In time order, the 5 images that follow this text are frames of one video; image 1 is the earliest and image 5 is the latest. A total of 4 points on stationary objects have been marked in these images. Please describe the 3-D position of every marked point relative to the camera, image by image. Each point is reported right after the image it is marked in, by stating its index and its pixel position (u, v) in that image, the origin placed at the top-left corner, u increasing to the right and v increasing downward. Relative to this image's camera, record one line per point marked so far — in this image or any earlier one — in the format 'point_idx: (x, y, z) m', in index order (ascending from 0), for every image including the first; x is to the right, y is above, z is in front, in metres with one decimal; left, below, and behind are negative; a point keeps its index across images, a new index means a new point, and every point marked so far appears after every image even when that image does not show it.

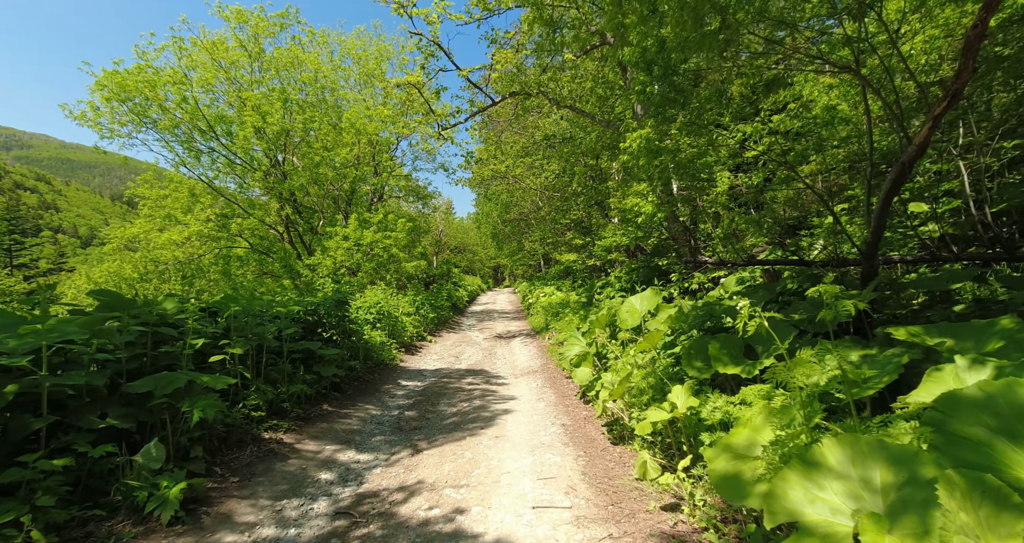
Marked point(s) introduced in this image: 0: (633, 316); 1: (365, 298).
0: (+1.5, -0.5, +5.2) m
1: (-3.2, -0.6, +9.5) m
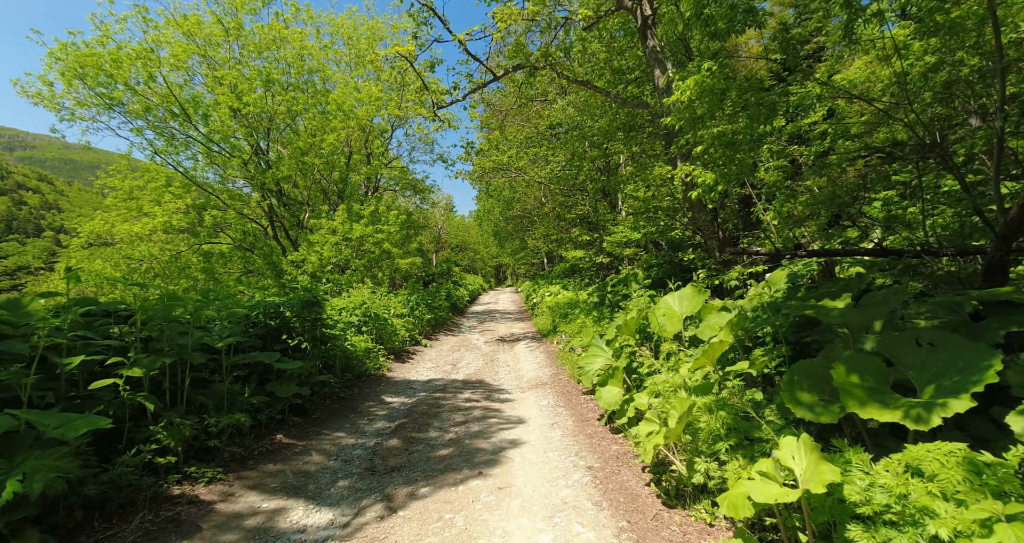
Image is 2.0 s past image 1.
0: (+1.5, -0.5, +4.1) m
1: (-3.1, -0.5, +8.4) m
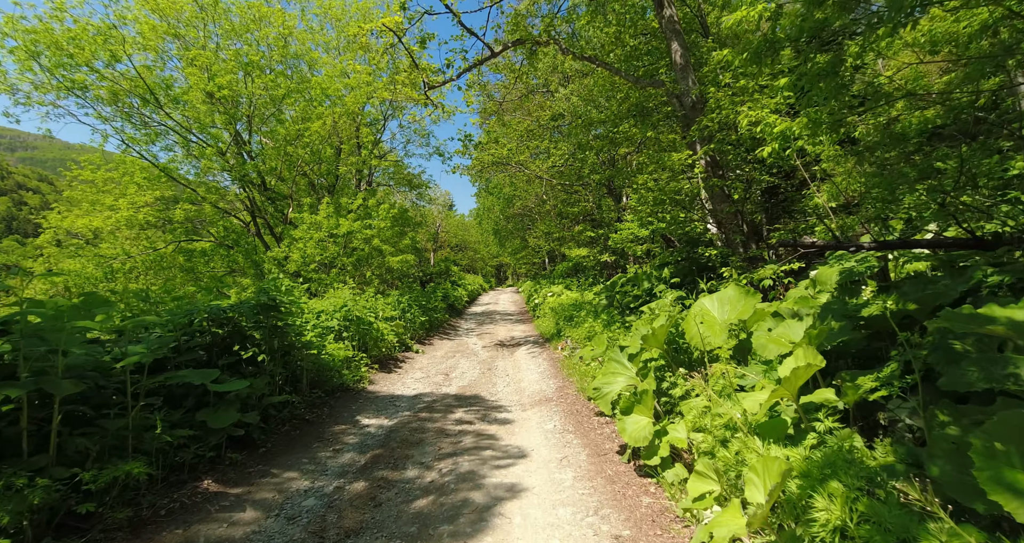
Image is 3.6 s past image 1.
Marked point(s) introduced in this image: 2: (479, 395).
0: (+1.5, -0.4, +3.2) m
1: (-3.1, -0.5, +7.5) m
2: (-0.5, -1.7, +5.9) m
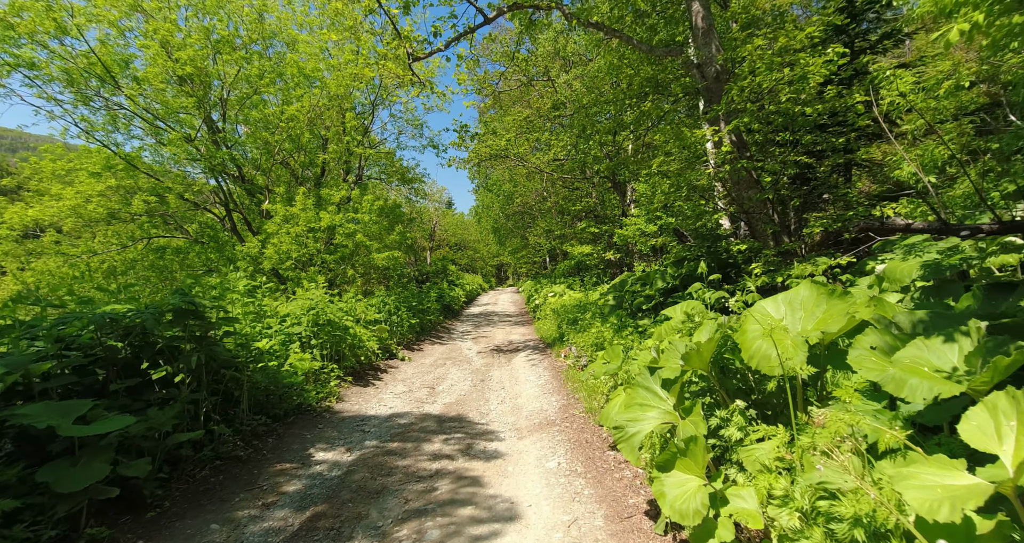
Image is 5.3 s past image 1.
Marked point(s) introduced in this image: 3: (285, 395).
0: (+1.5, -0.4, +2.3) m
1: (-3.2, -0.4, +6.6) m
2: (-0.5, -1.6, +4.9) m
3: (-2.4, -1.3, +4.5) m
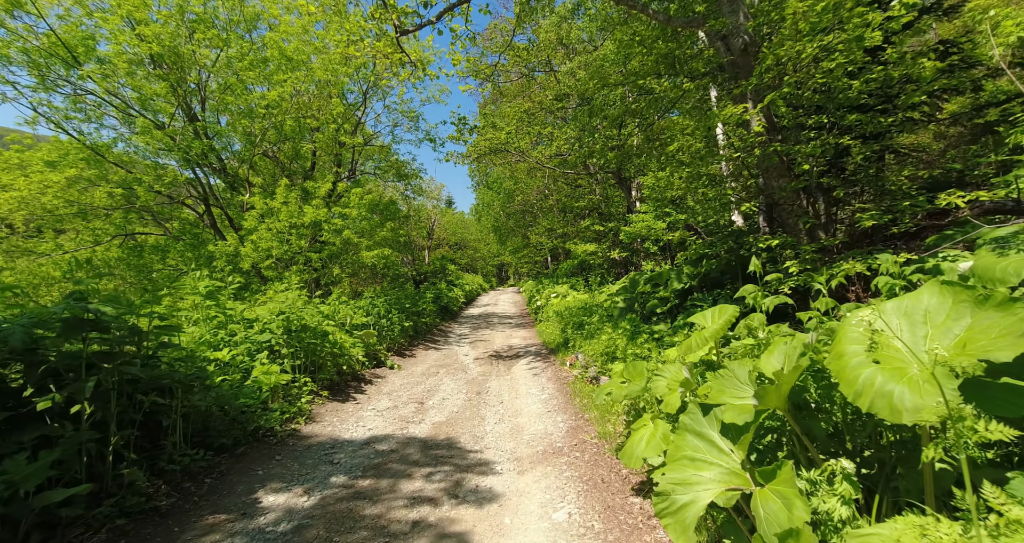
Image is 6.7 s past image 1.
0: (+1.4, -0.4, +1.5) m
1: (-3.2, -0.4, +5.8) m
2: (-0.5, -1.6, +4.2) m
3: (-2.4, -1.3, +3.8) m
